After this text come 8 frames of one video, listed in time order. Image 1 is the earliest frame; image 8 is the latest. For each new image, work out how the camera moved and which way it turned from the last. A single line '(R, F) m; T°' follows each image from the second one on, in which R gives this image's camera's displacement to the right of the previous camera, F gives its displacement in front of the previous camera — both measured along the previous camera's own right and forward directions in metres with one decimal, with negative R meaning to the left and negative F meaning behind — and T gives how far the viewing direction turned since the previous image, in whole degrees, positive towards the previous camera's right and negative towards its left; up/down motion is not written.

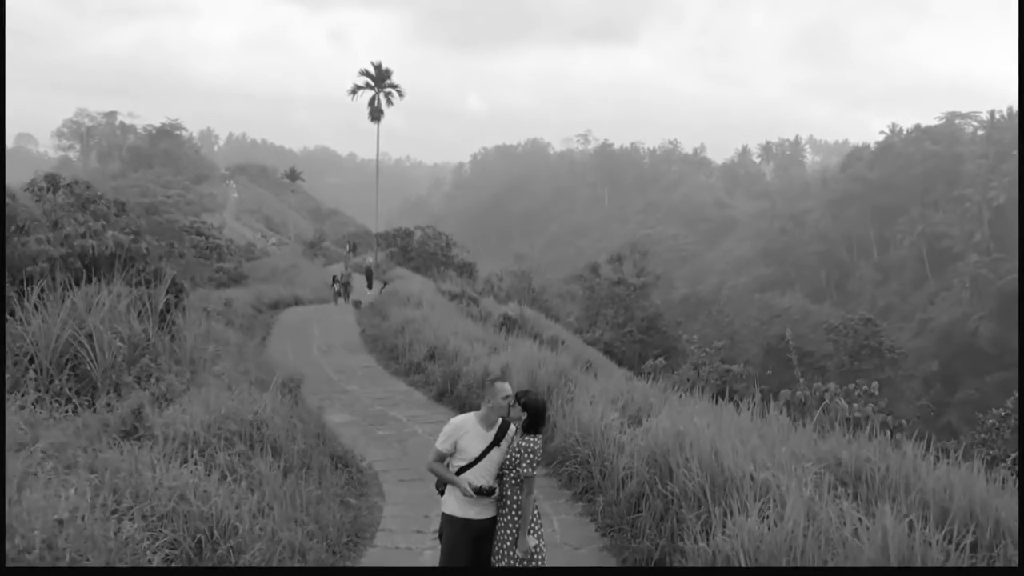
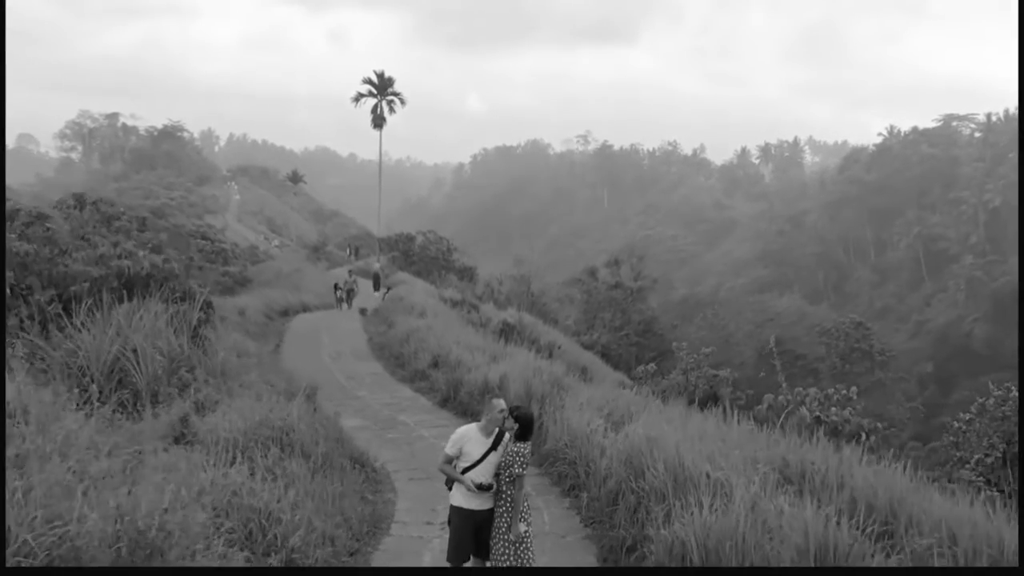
(0.0, -0.6) m; 0°
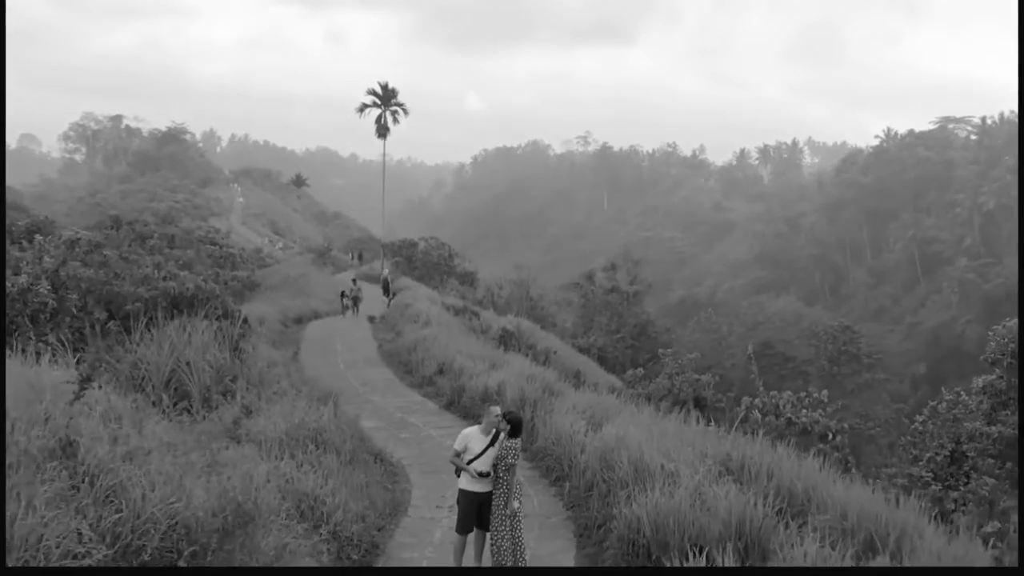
(0.0, -1.0) m; 0°
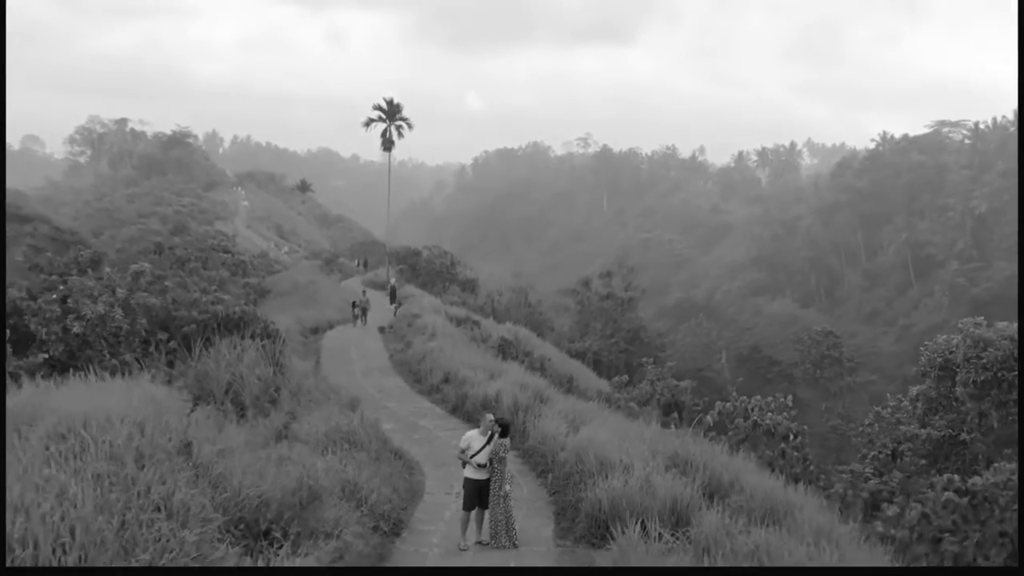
(+0.1, -1.4) m; 0°
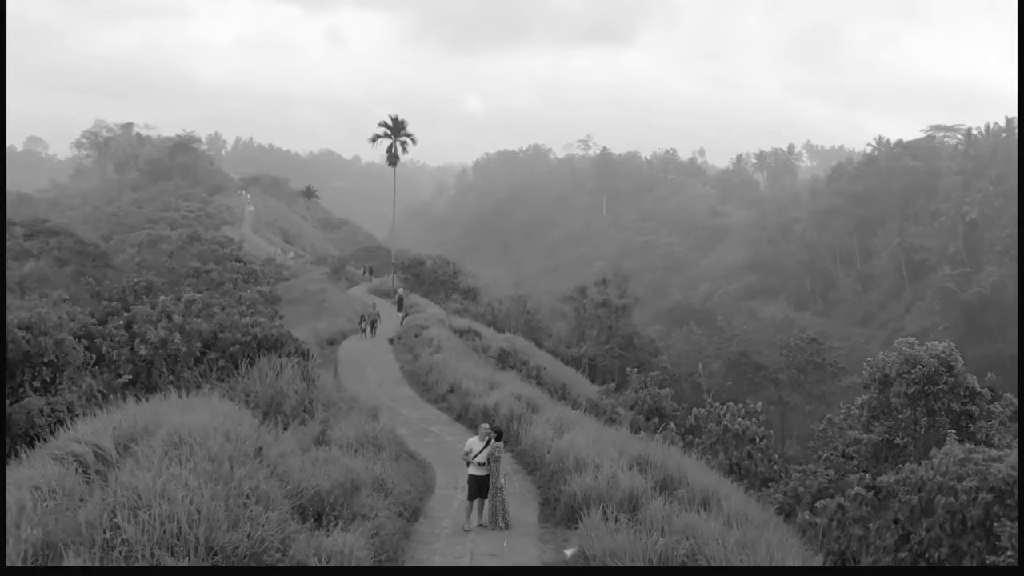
(+0.1, -1.5) m; 0°
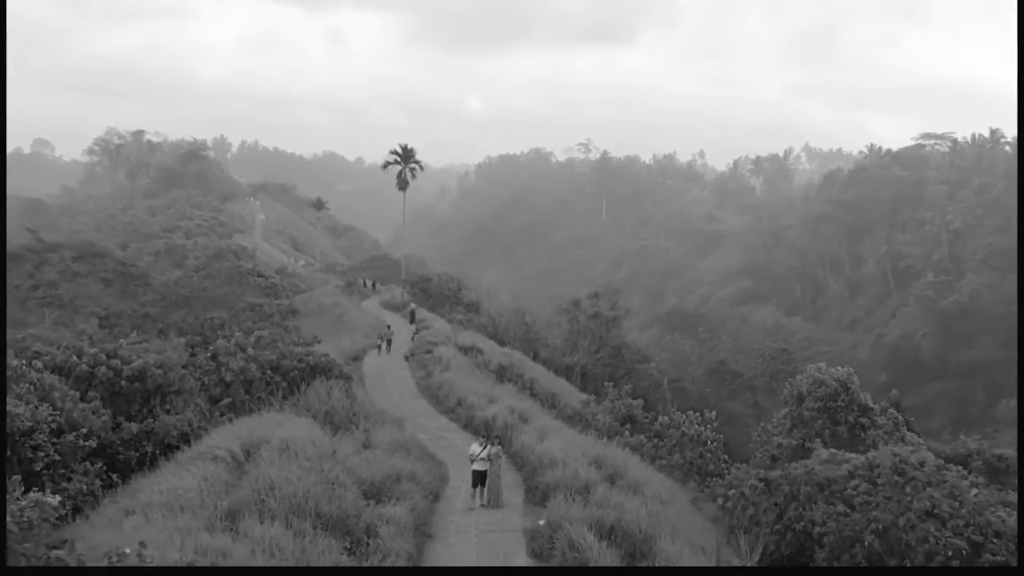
(+0.2, -3.1) m; 0°
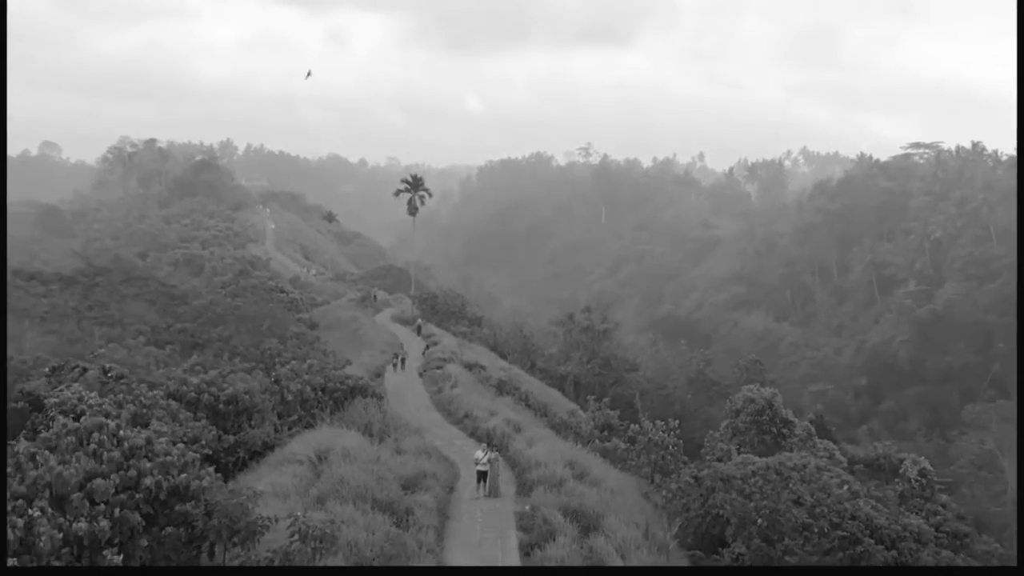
(+0.2, -3.7) m; 0°
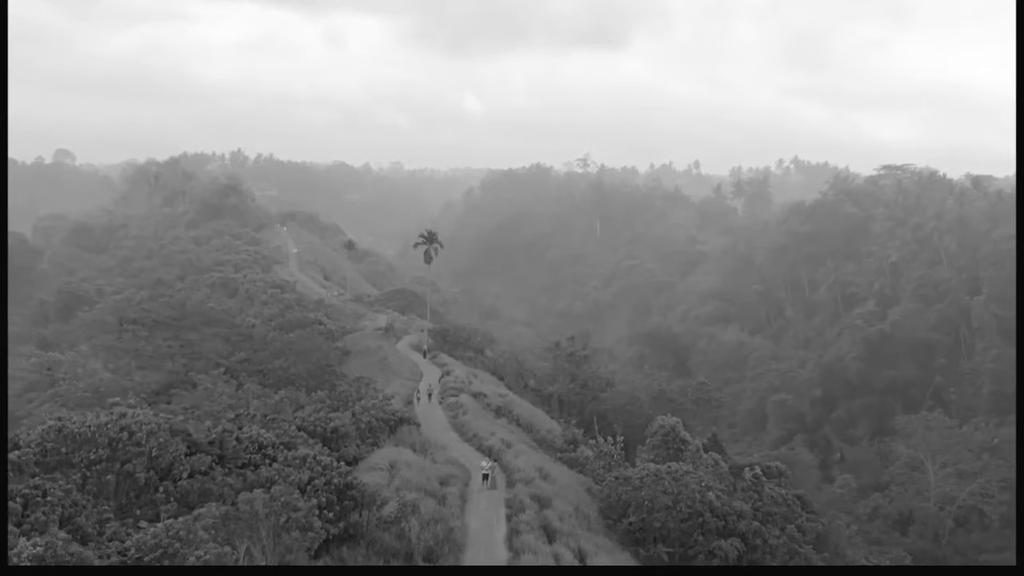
(+0.4, -9.1) m; 0°
